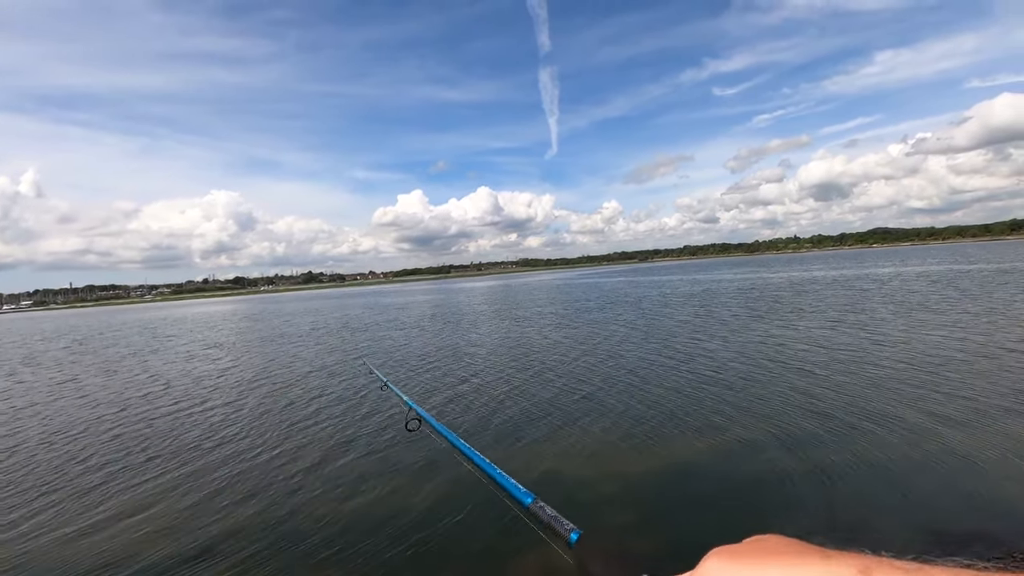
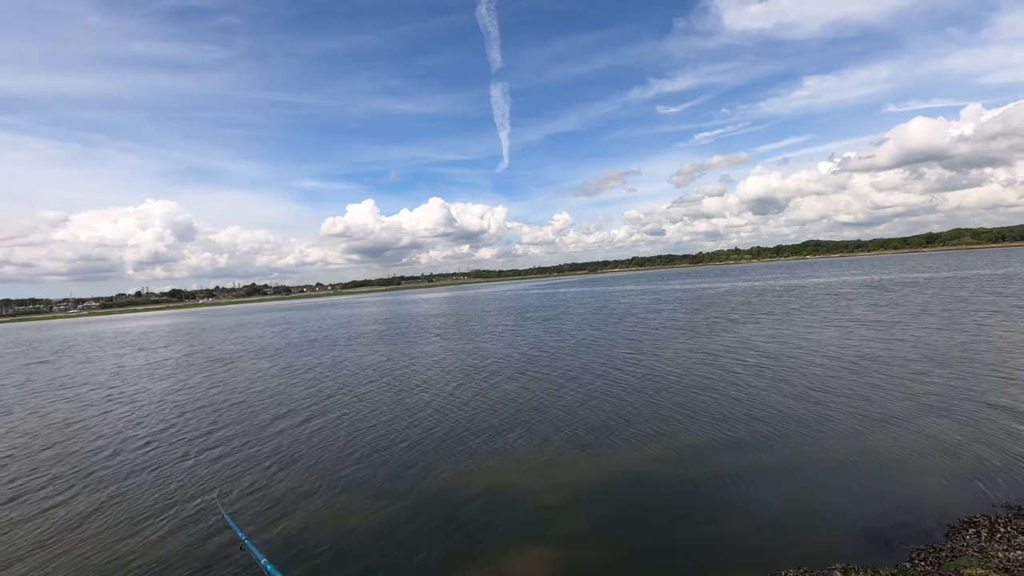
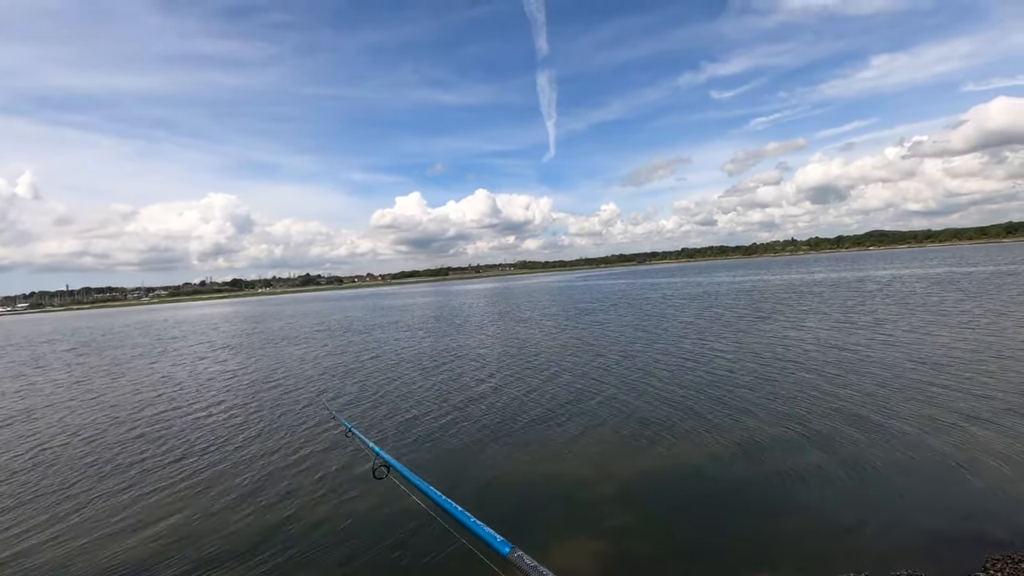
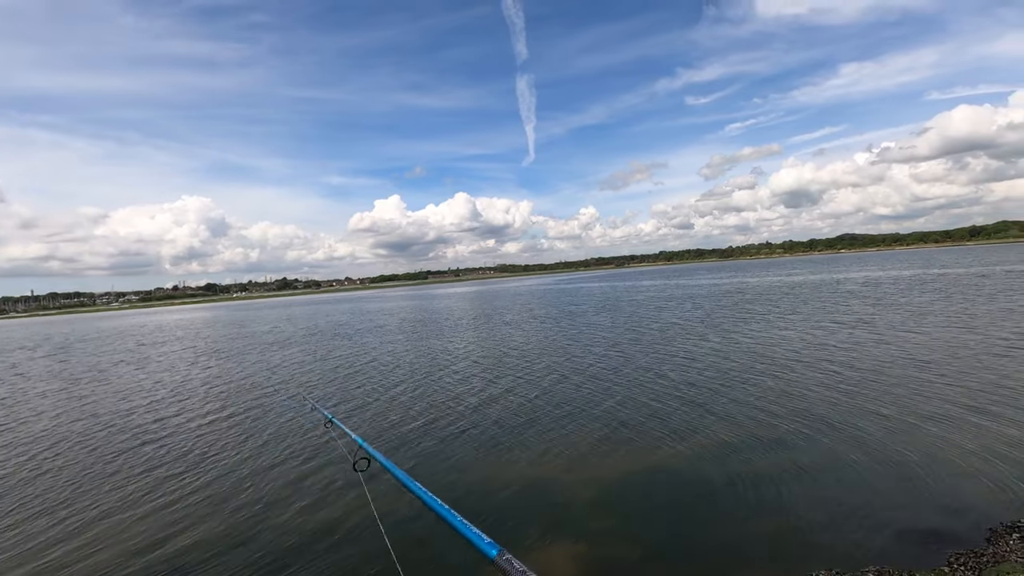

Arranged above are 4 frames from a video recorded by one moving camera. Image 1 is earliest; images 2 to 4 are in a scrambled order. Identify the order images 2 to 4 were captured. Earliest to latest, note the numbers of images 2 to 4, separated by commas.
3, 4, 2
